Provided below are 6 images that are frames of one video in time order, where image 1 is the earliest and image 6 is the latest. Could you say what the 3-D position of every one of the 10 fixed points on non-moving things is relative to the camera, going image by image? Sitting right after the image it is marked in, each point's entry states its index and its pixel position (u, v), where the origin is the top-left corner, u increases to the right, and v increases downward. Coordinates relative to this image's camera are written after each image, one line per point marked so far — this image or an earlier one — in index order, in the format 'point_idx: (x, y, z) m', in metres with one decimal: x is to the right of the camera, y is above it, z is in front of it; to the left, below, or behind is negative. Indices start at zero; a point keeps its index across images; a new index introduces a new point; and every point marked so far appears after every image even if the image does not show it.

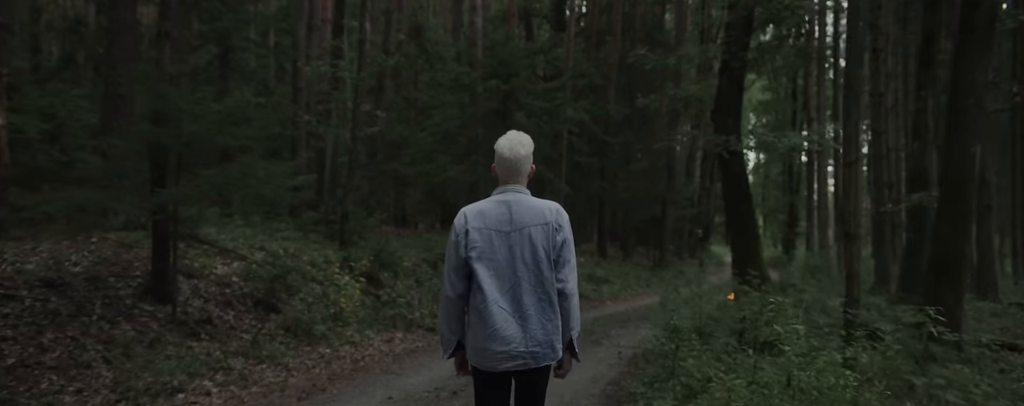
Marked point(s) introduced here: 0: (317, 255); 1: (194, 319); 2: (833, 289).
0: (-3.3, -0.9, +14.8) m
1: (-3.8, -1.4, +10.3) m
2: (+6.2, -1.7, +16.8) m
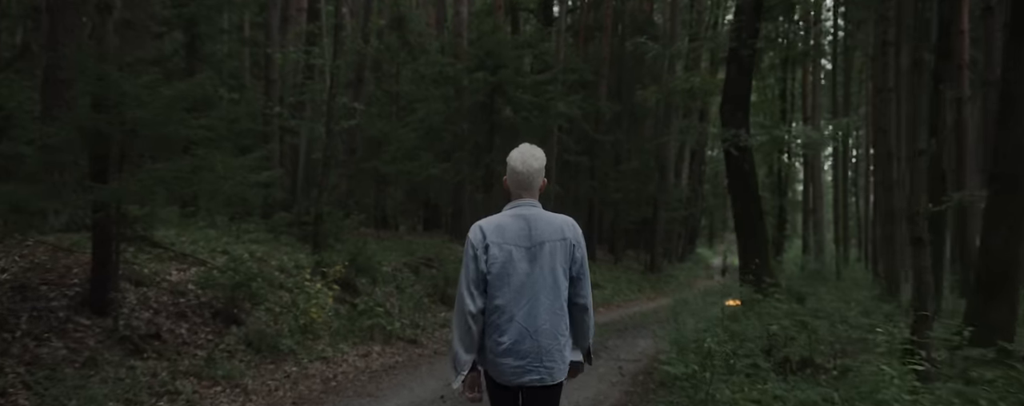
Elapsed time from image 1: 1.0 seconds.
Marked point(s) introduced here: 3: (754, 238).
0: (-3.5, -0.9, +13.5) m
1: (-3.9, -1.4, +9.0) m
2: (+6.0, -1.7, +15.7) m
3: (+3.9, -0.7, +14.1) m
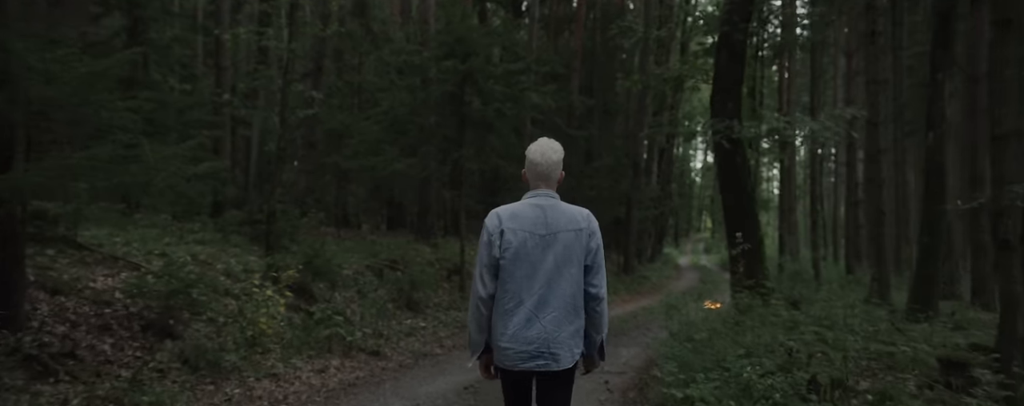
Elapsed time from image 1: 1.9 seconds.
0: (-3.9, -0.8, +12.1) m
1: (-4.1, -1.3, +7.7) m
2: (+5.6, -1.7, +14.7) m
3: (+3.5, -0.6, +13.0) m
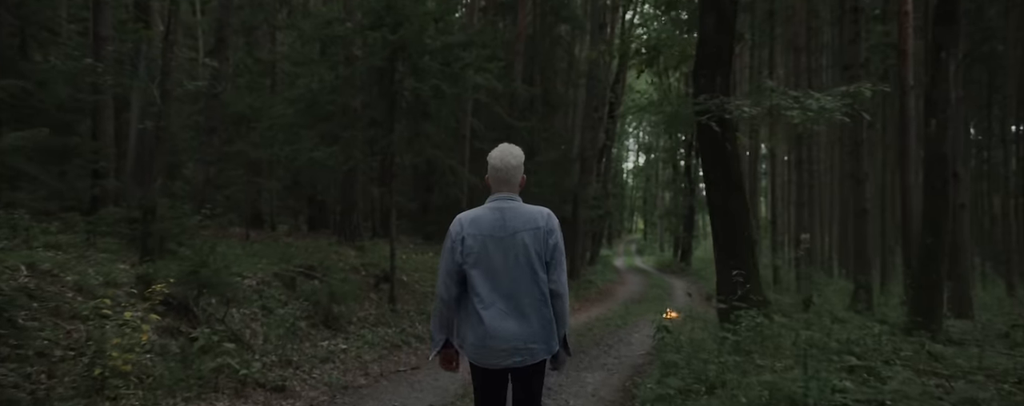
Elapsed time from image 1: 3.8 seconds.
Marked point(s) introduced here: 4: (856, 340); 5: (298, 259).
0: (-4.5, -0.8, +9.3) m
1: (-4.3, -1.2, +4.9) m
2: (+4.7, -1.6, +12.7) m
3: (+2.8, -0.6, +10.8) m
4: (+3.5, -1.4, +8.9) m
5: (-3.6, -1.0, +14.8) m
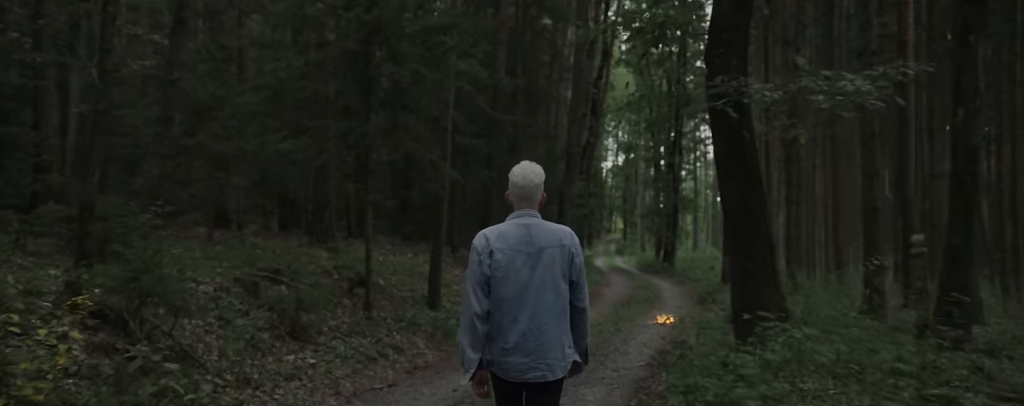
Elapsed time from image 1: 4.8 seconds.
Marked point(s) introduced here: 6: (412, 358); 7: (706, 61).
0: (-4.6, -0.7, +8.0) m
1: (-4.3, -1.2, +3.5) m
2: (+4.5, -1.6, +11.5) m
3: (+2.7, -0.5, +9.6) m
4: (+3.5, -1.4, +7.7) m
5: (-3.8, -0.9, +13.5) m
6: (-1.4, -2.2, +12.3) m
7: (+2.2, +1.6, +9.8) m
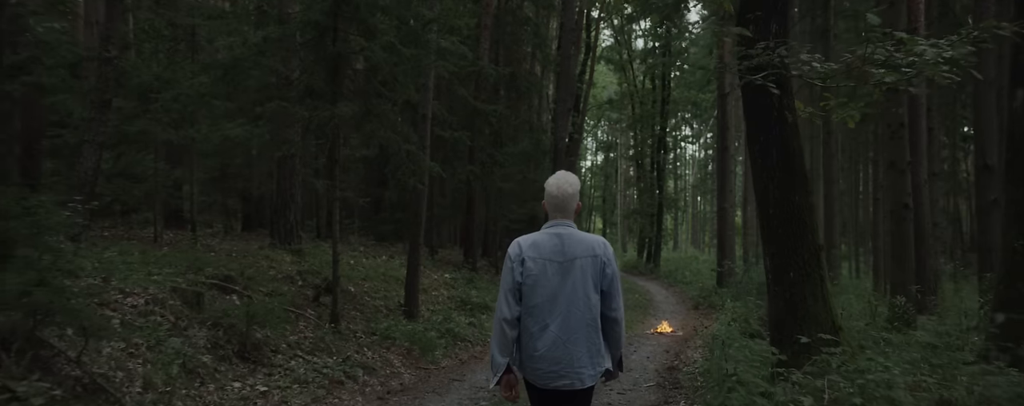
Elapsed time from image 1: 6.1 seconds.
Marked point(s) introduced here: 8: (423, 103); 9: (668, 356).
0: (-4.6, -0.7, +6.1) m
1: (-4.2, -1.1, +1.7) m
2: (+4.4, -1.5, +9.9) m
3: (+2.6, -0.5, +8.0) m
4: (+3.4, -1.3, +6.1) m
5: (-4.0, -0.9, +11.7) m
6: (-1.5, -2.2, +10.6) m
7: (+2.1, +1.7, +8.2) m
8: (-1.5, +1.7, +14.6) m
9: (+2.4, -2.4, +13.4) m
